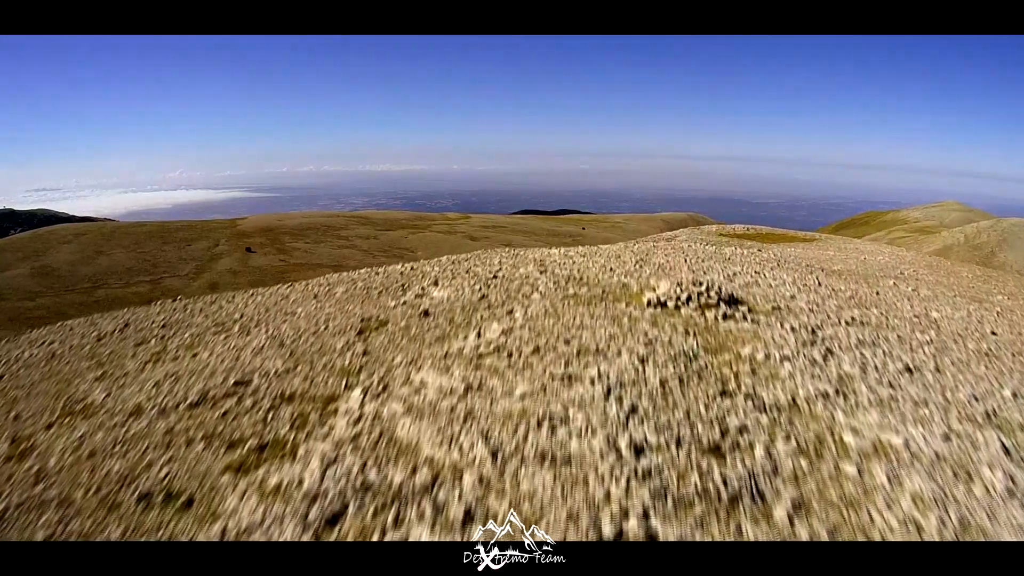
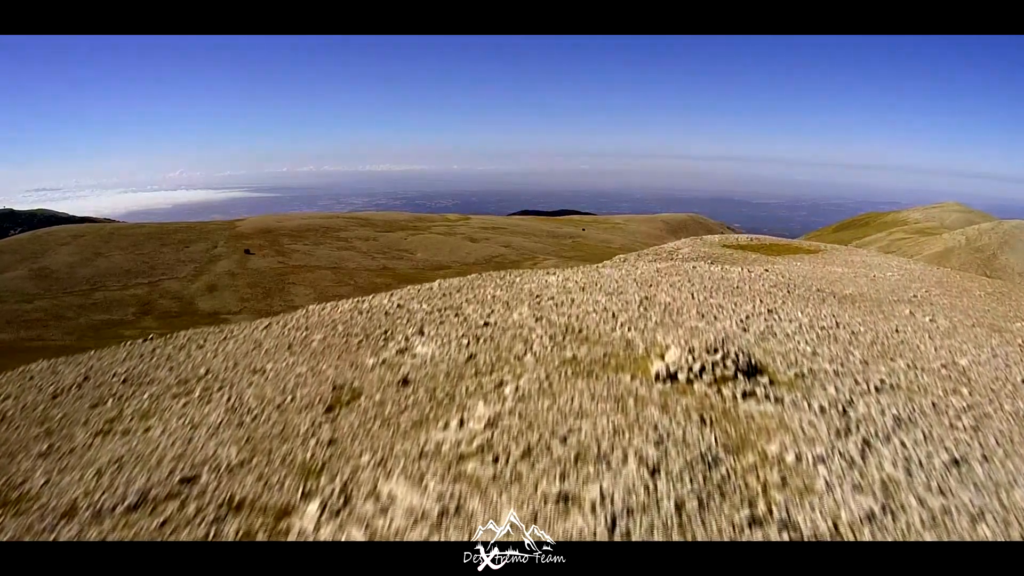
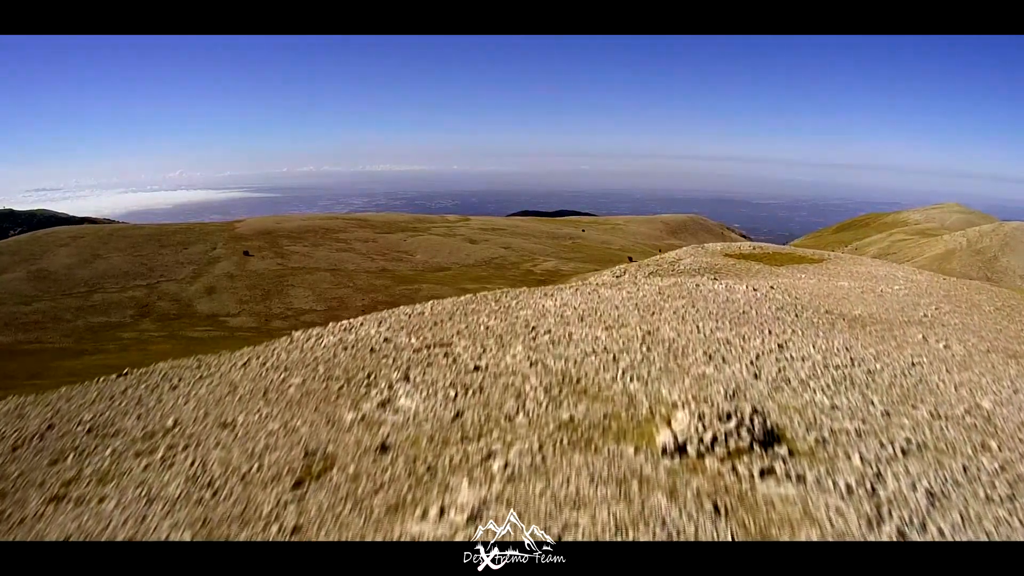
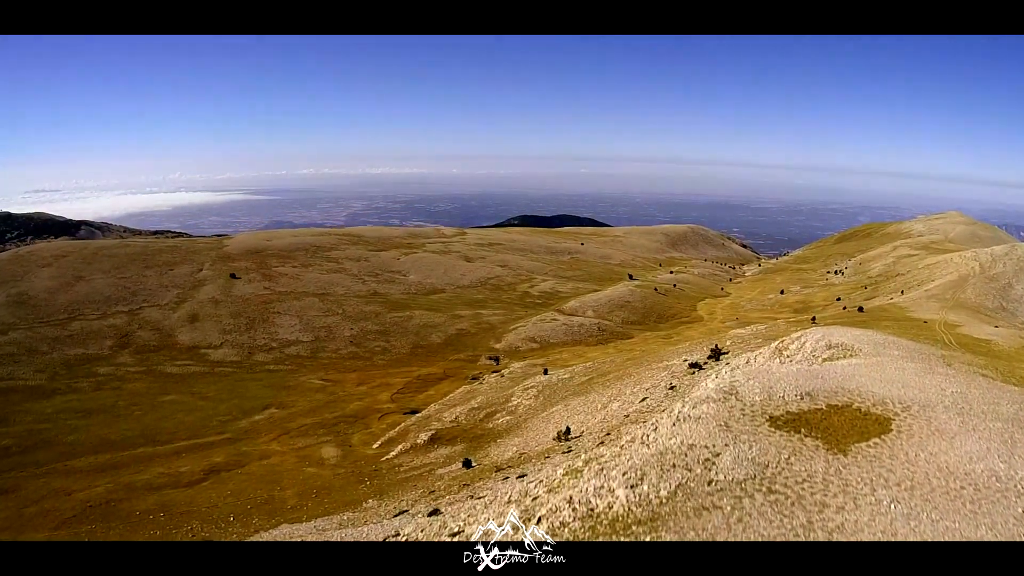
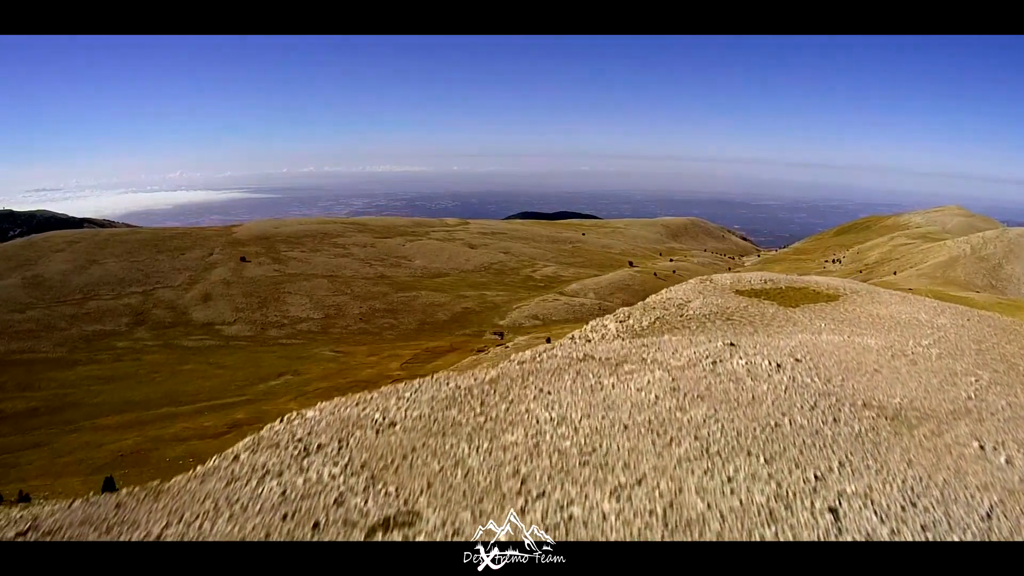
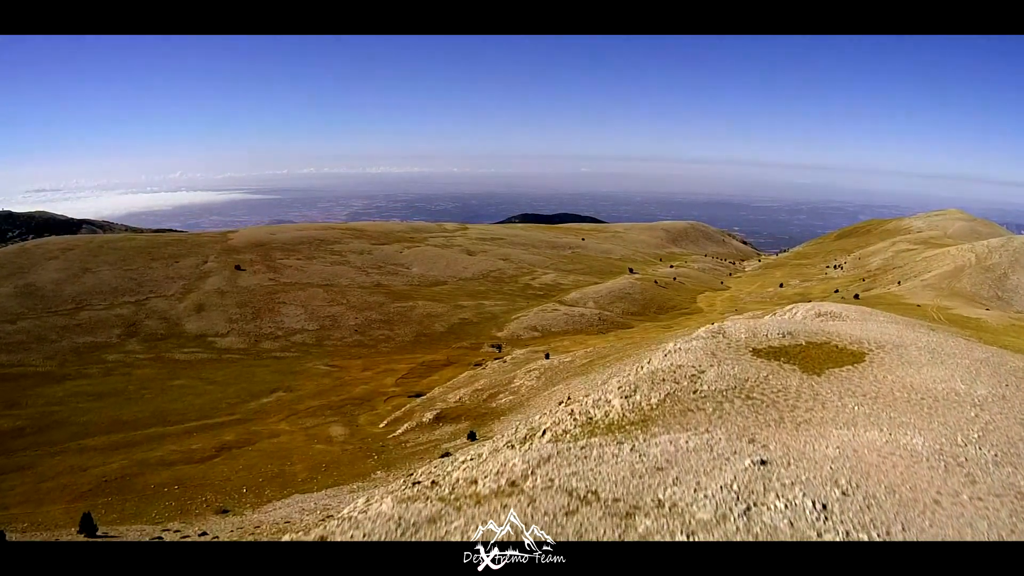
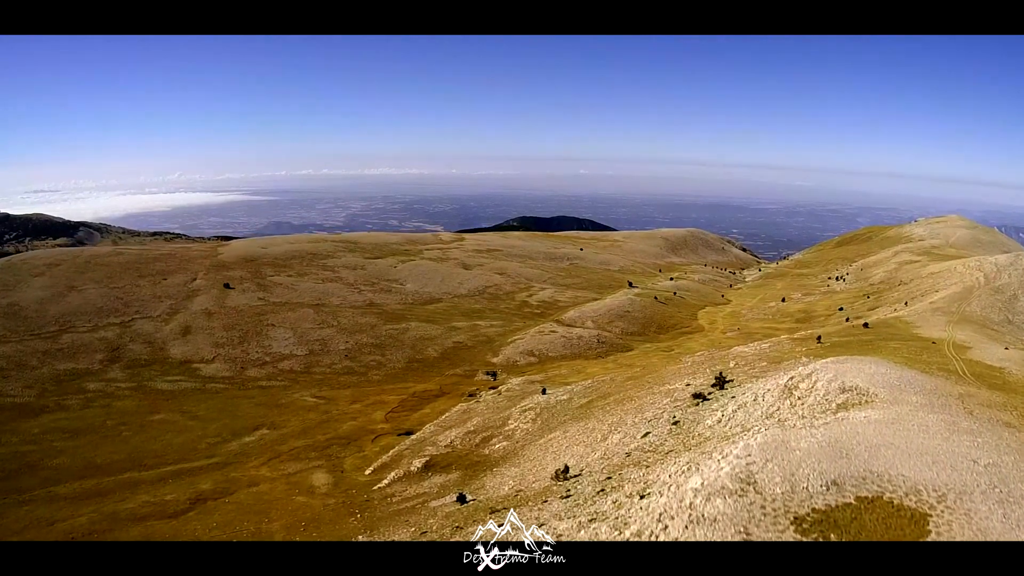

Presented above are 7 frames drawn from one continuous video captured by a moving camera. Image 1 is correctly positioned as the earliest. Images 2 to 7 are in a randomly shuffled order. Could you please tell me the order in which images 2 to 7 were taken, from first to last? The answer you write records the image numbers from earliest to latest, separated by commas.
2, 3, 5, 6, 4, 7
